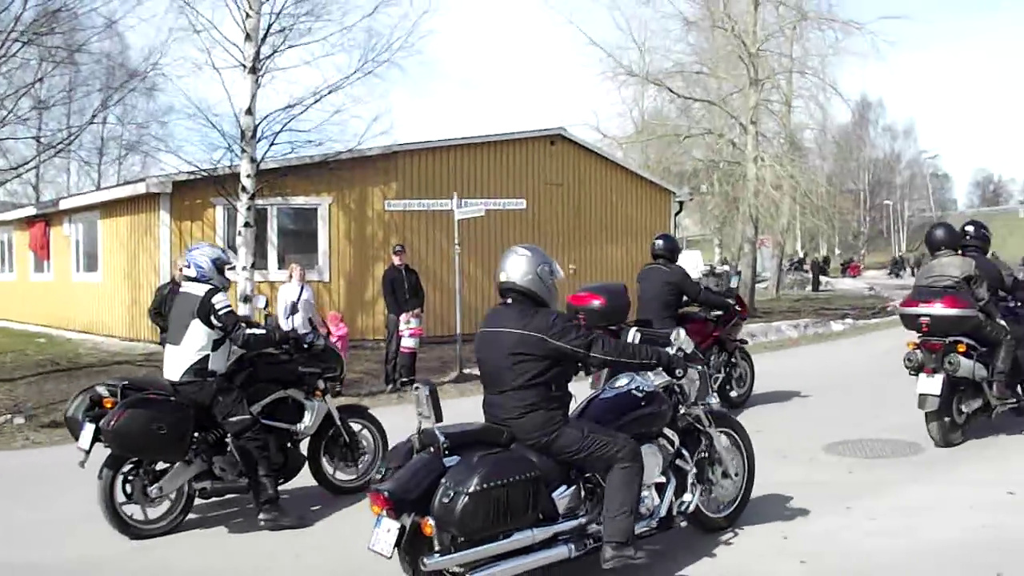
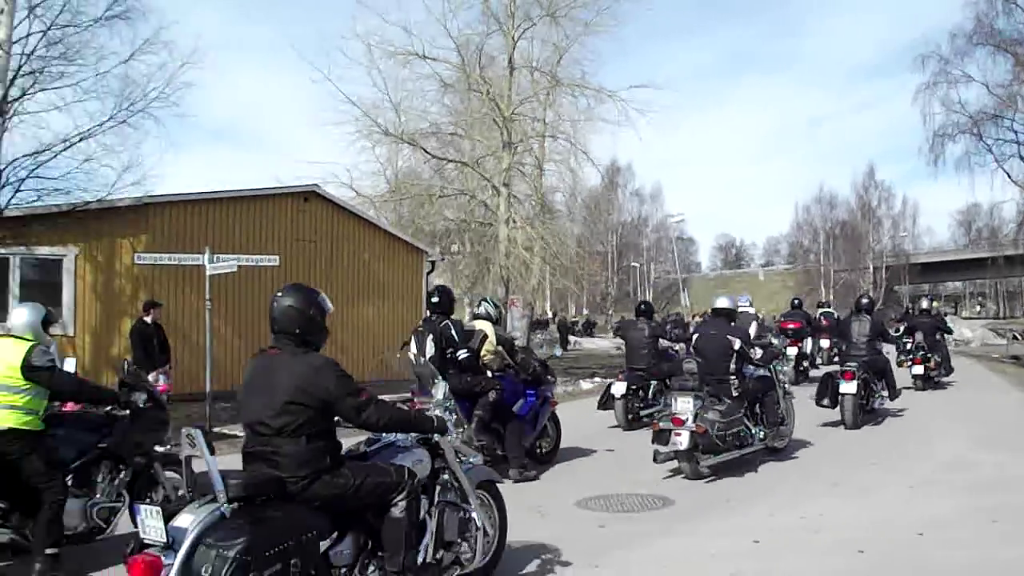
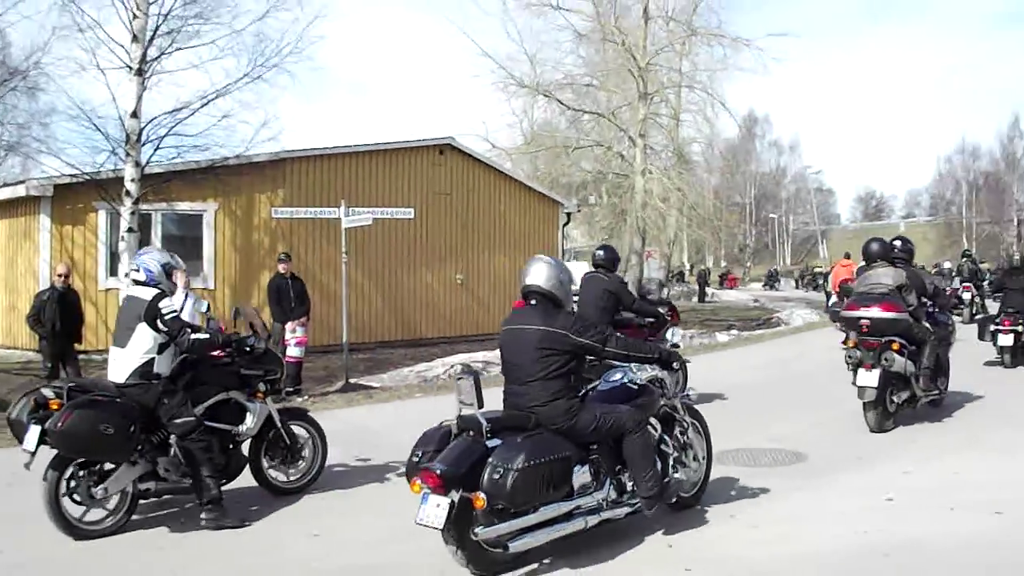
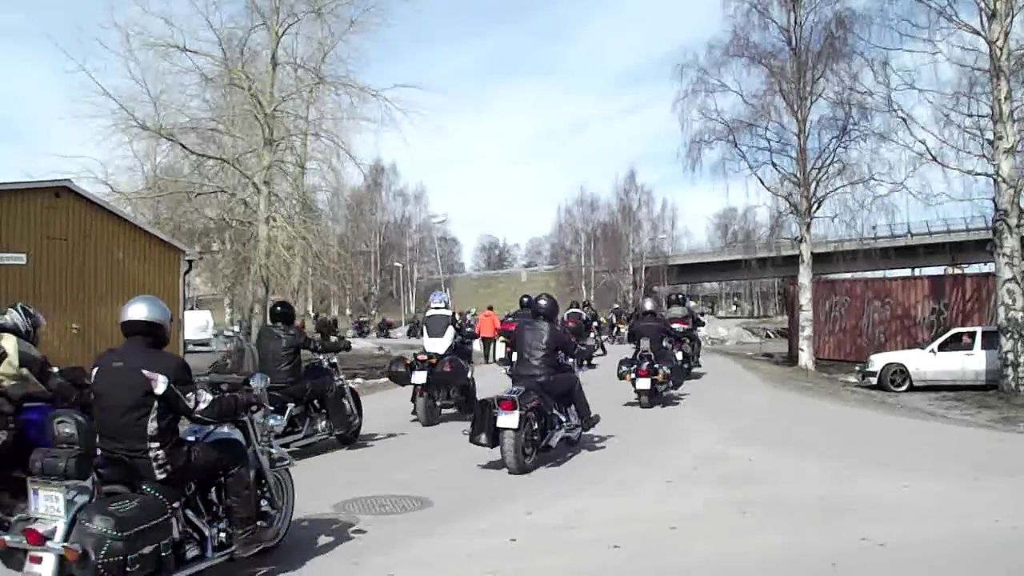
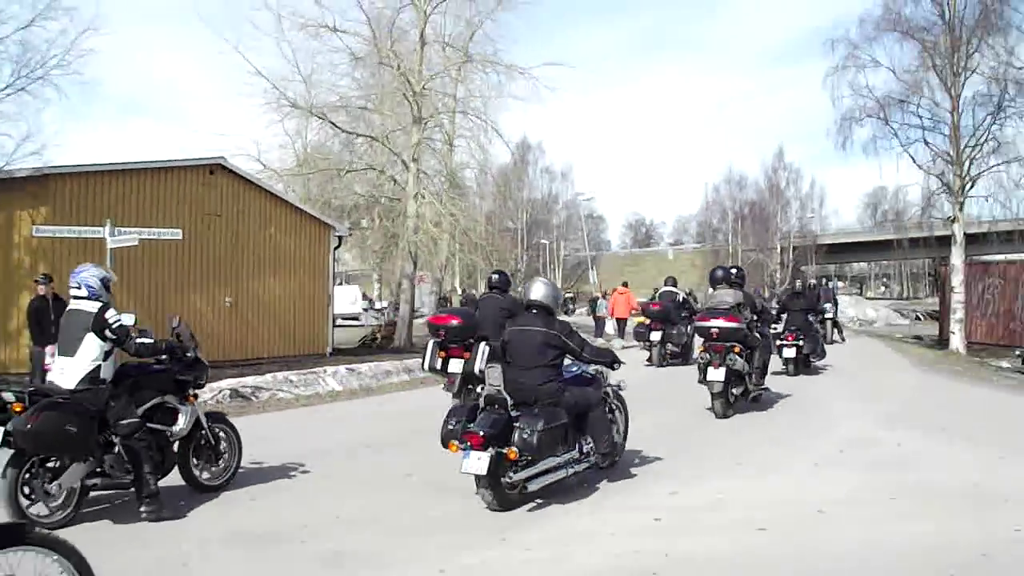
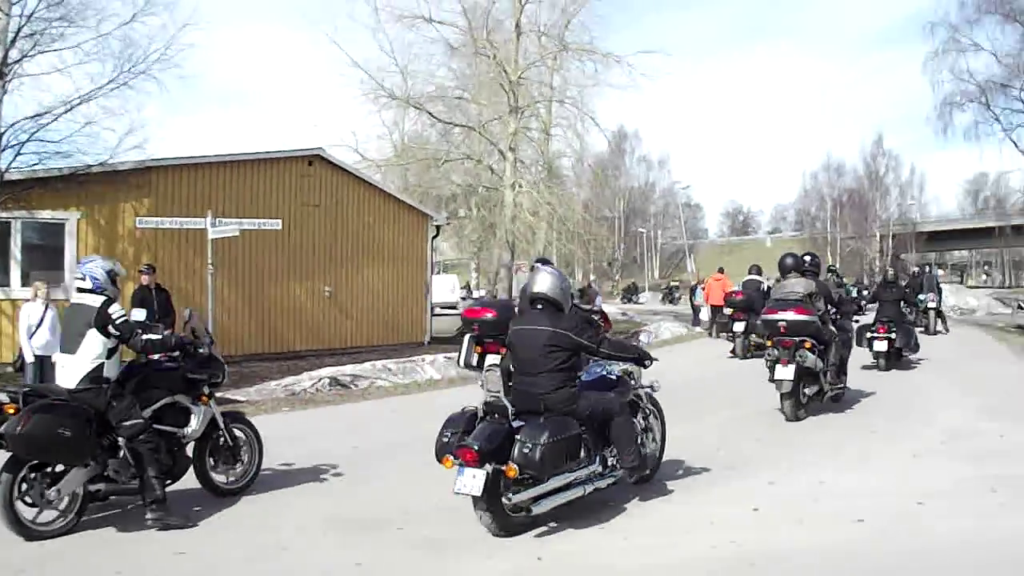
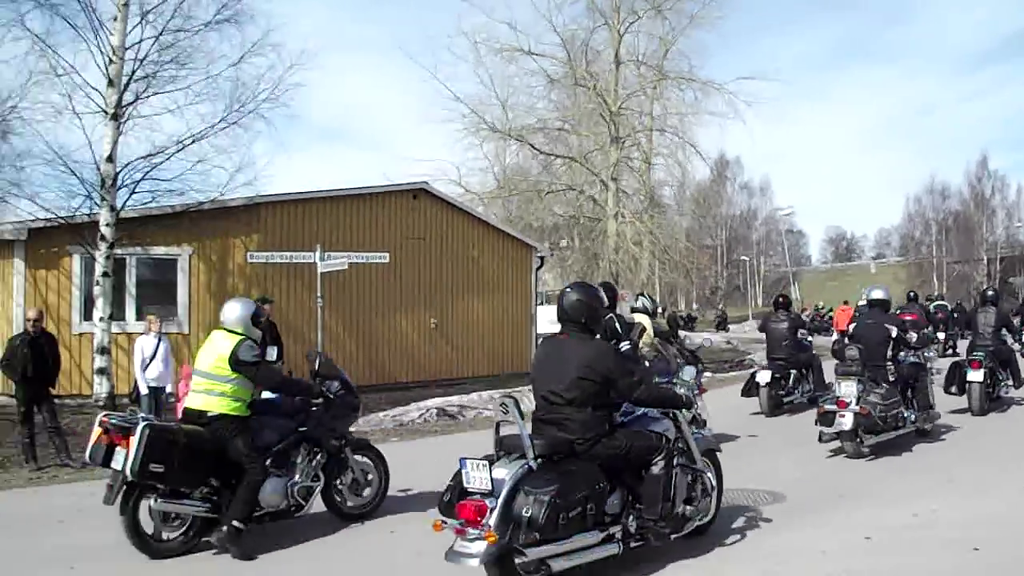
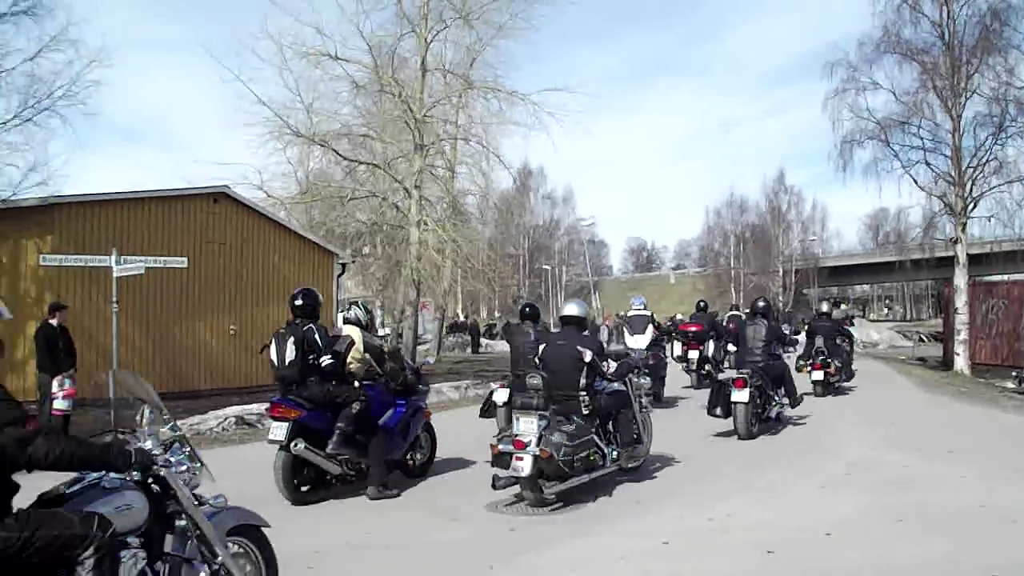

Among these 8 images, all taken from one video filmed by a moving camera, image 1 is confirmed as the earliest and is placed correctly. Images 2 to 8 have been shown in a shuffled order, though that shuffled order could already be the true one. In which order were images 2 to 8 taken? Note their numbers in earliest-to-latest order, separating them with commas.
3, 6, 5, 4, 8, 2, 7
